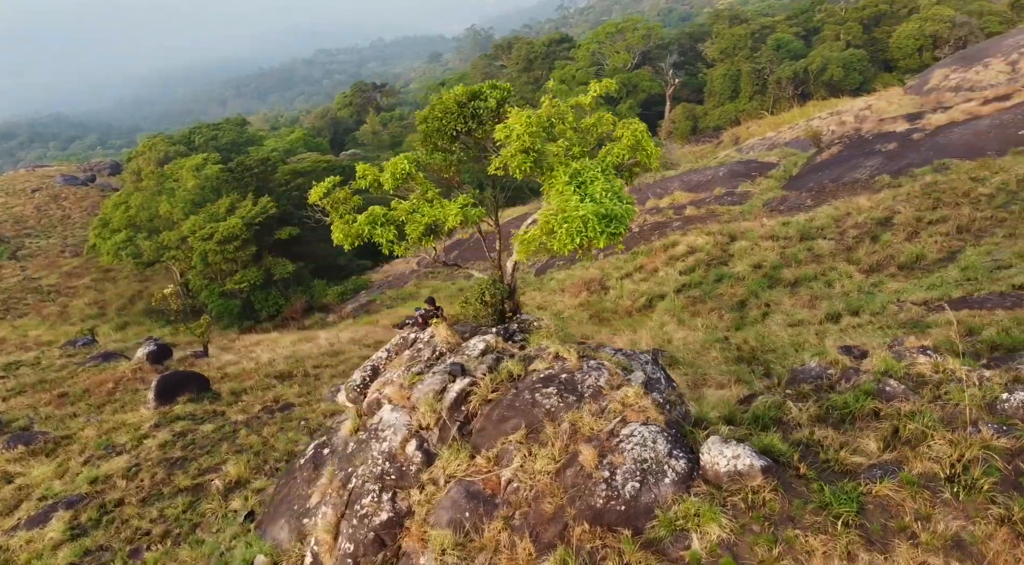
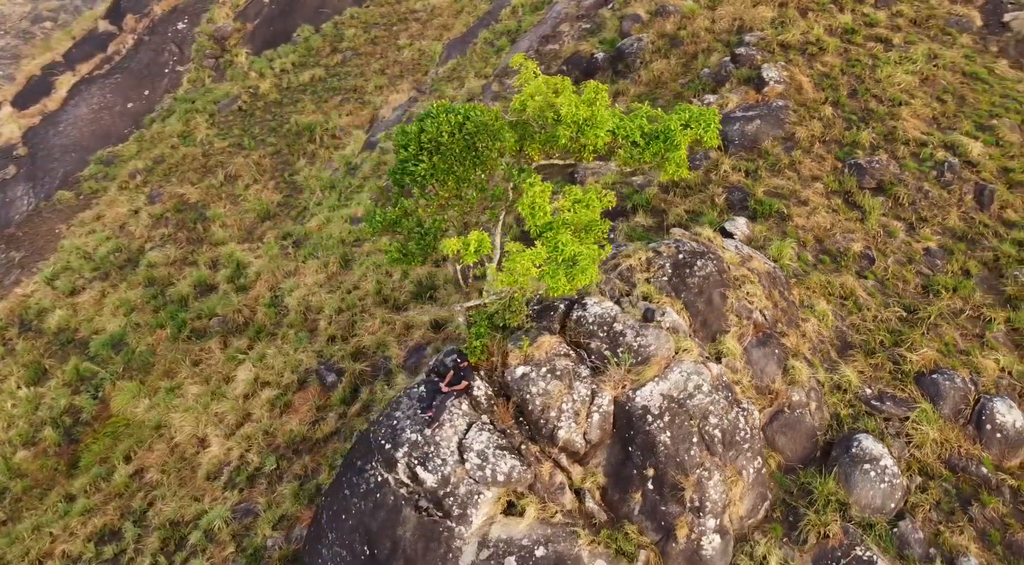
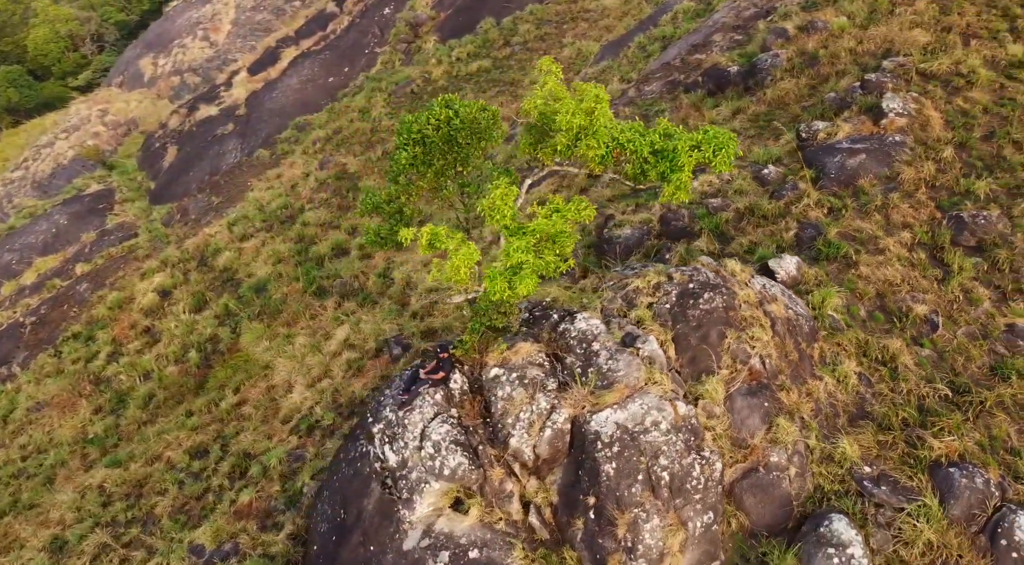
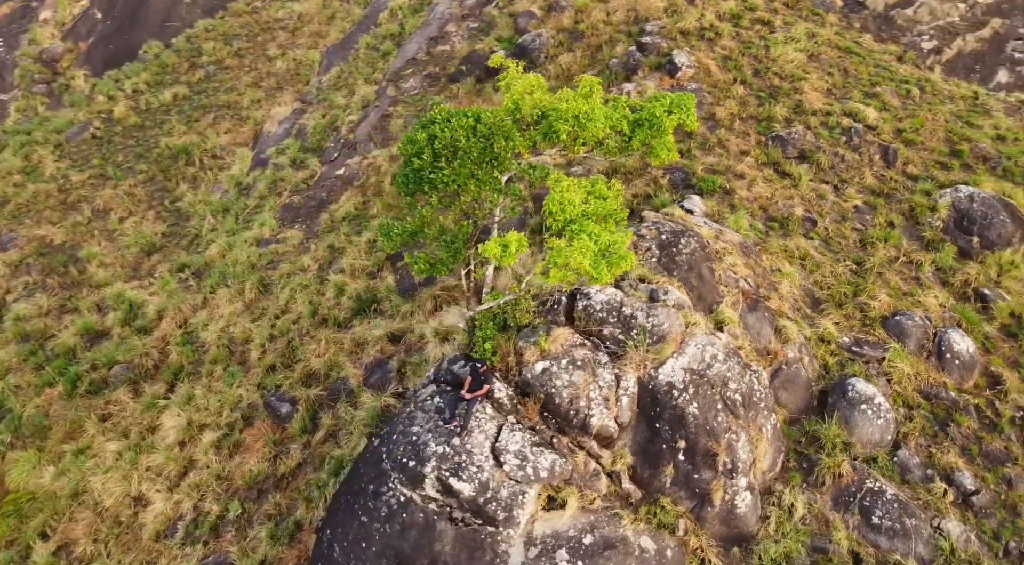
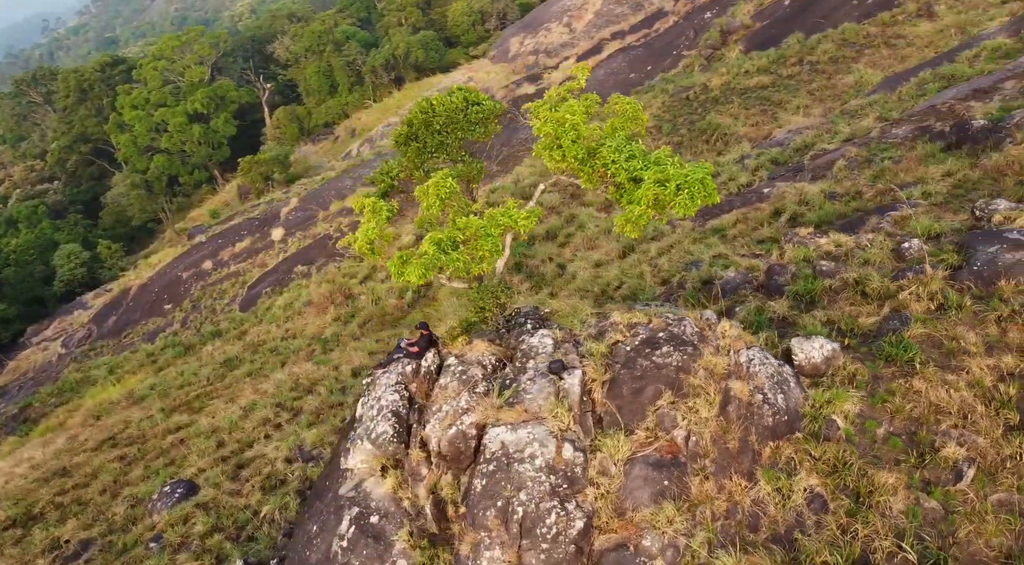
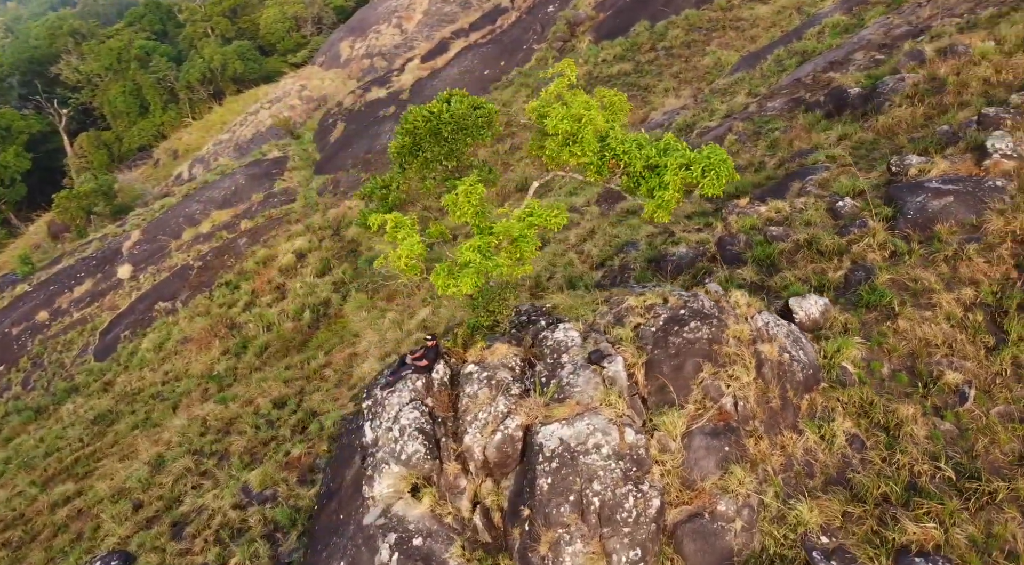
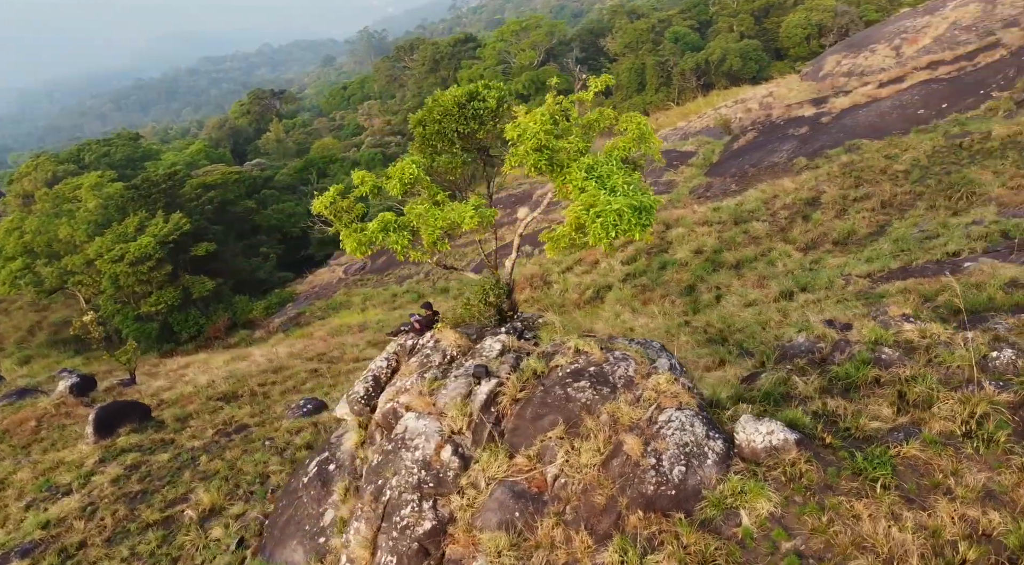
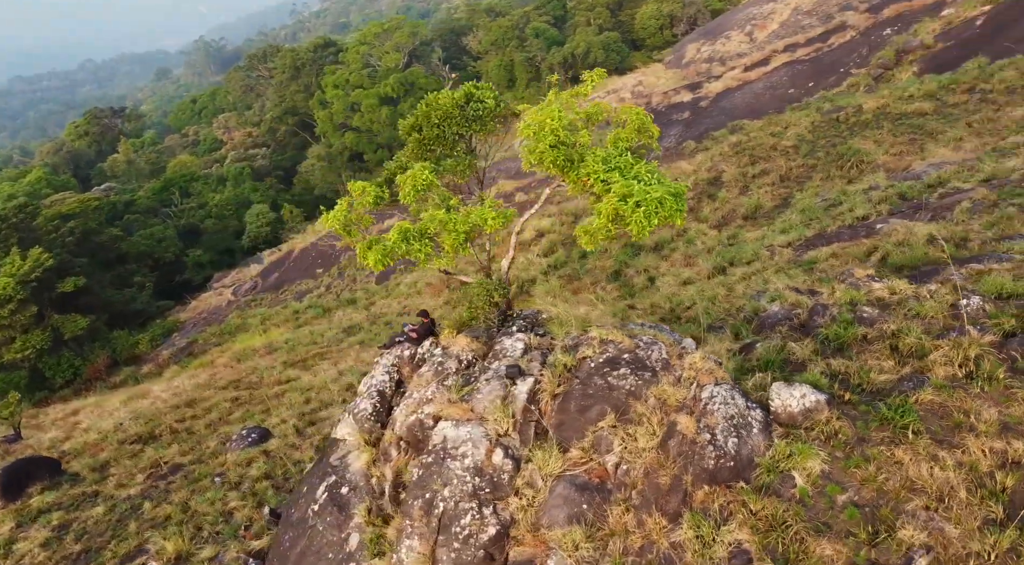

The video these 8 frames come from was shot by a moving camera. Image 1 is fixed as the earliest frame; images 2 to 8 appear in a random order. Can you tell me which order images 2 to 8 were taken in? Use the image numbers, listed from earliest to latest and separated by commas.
7, 8, 5, 6, 3, 2, 4
